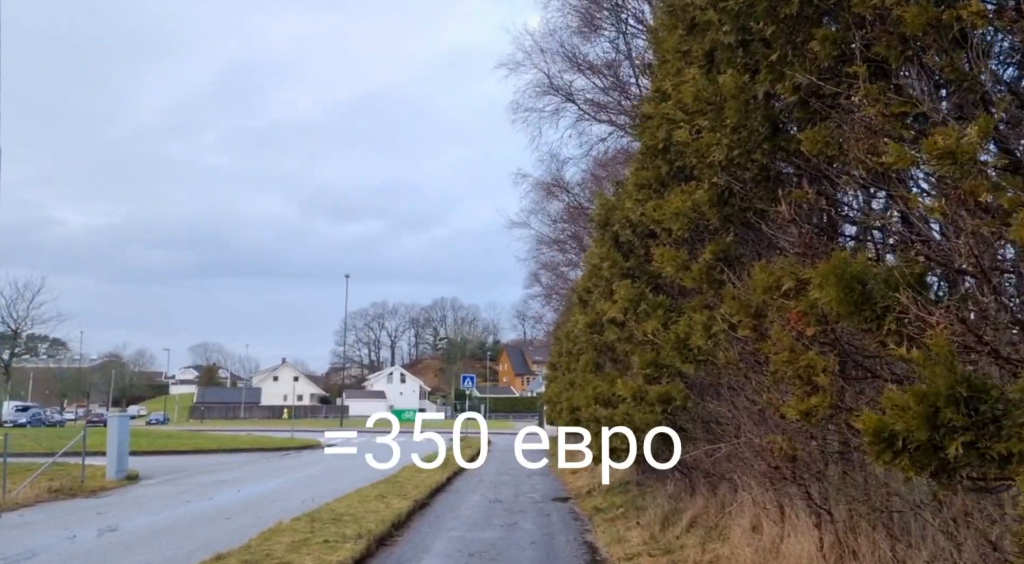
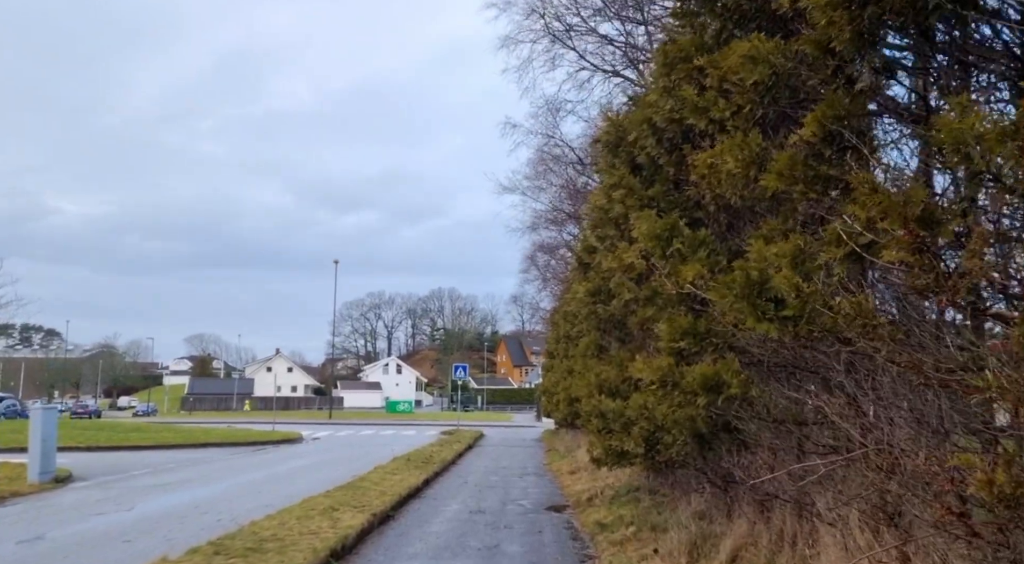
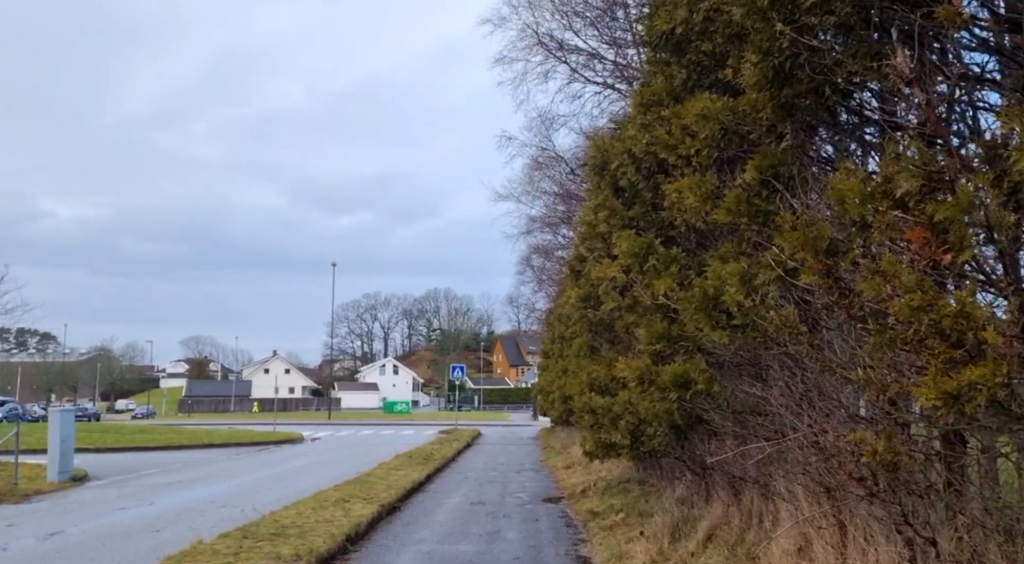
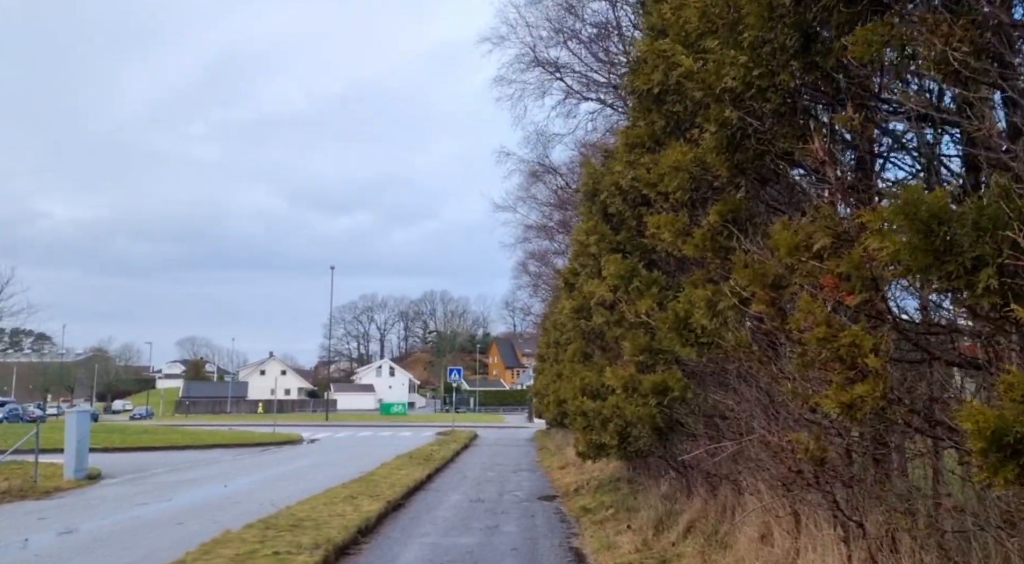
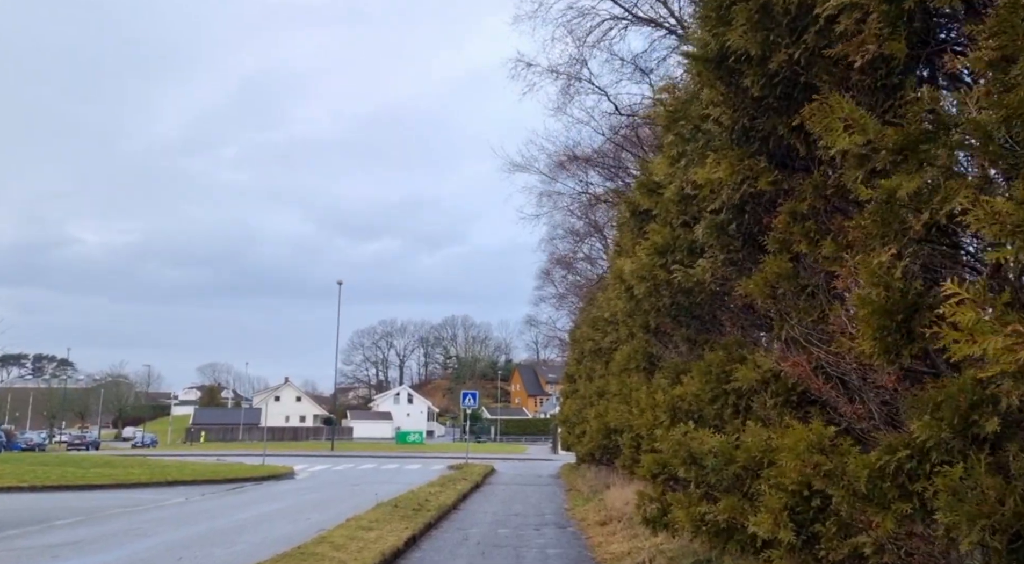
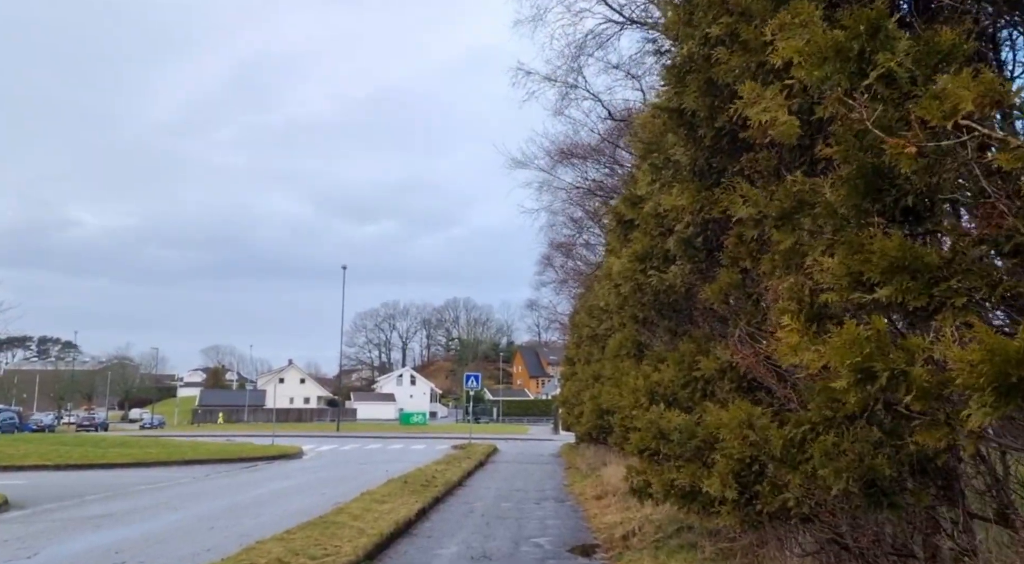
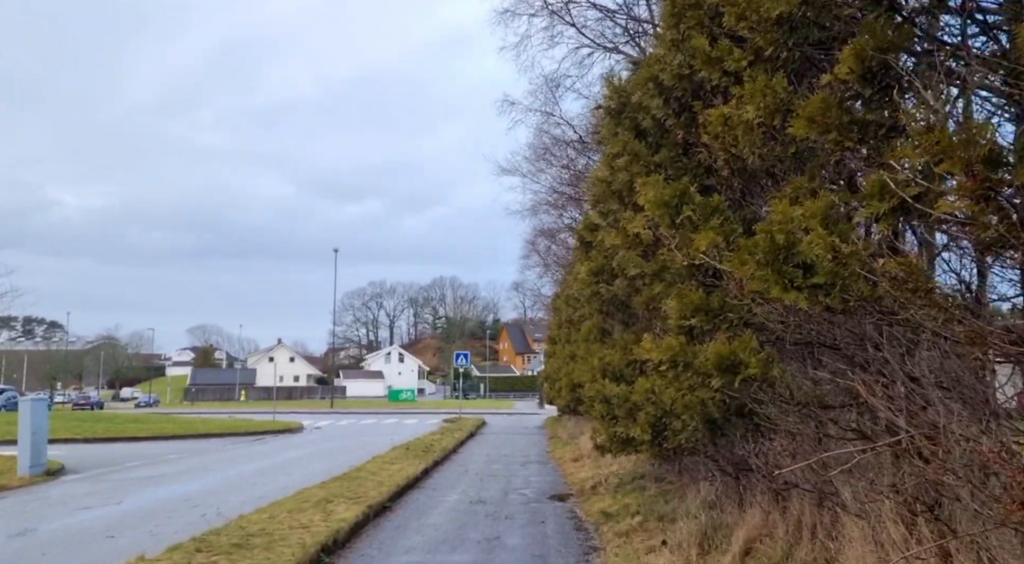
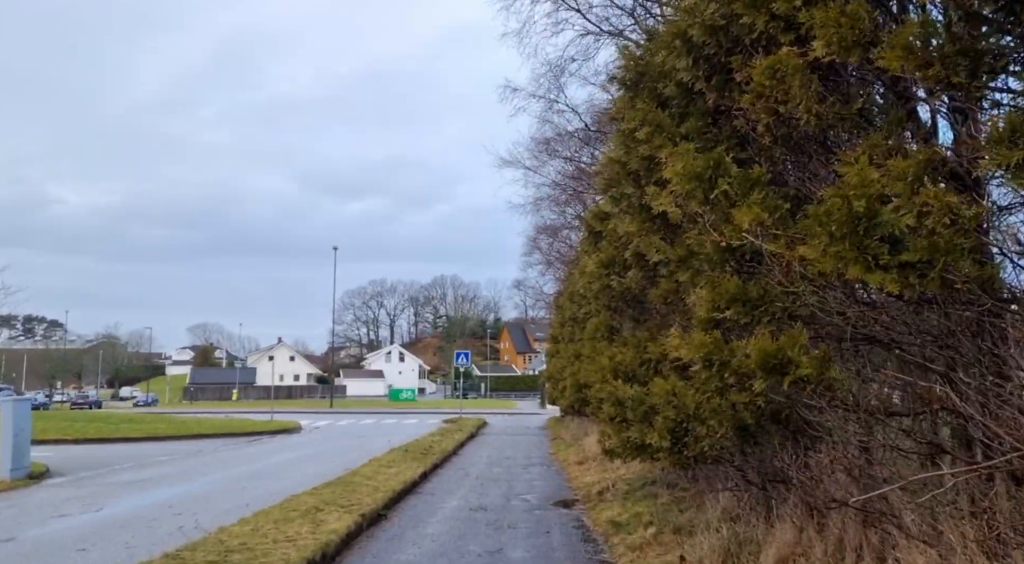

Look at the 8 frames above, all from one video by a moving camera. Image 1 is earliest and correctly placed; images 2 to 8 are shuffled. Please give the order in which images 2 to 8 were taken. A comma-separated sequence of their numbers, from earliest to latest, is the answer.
4, 3, 2, 7, 8, 6, 5
